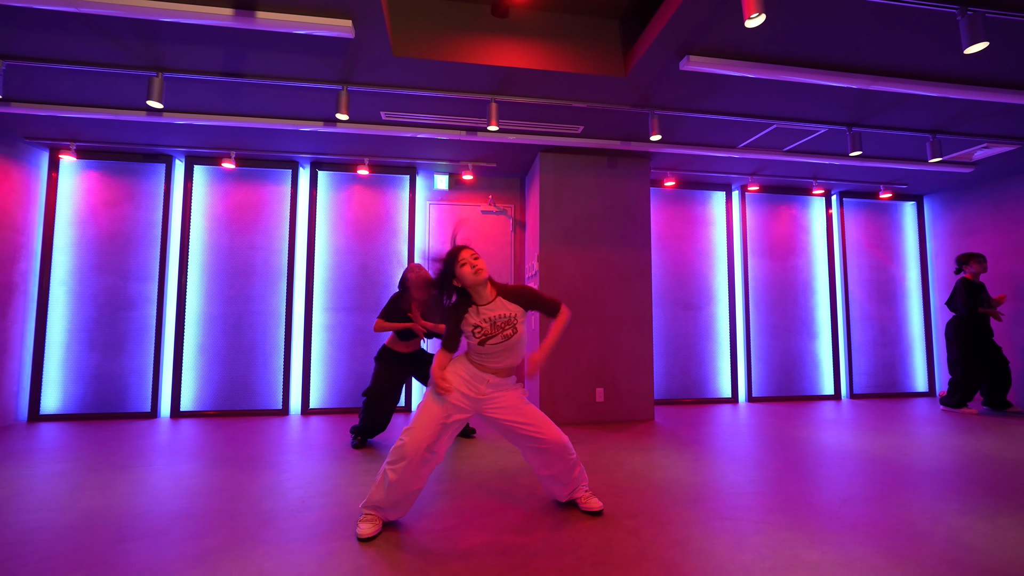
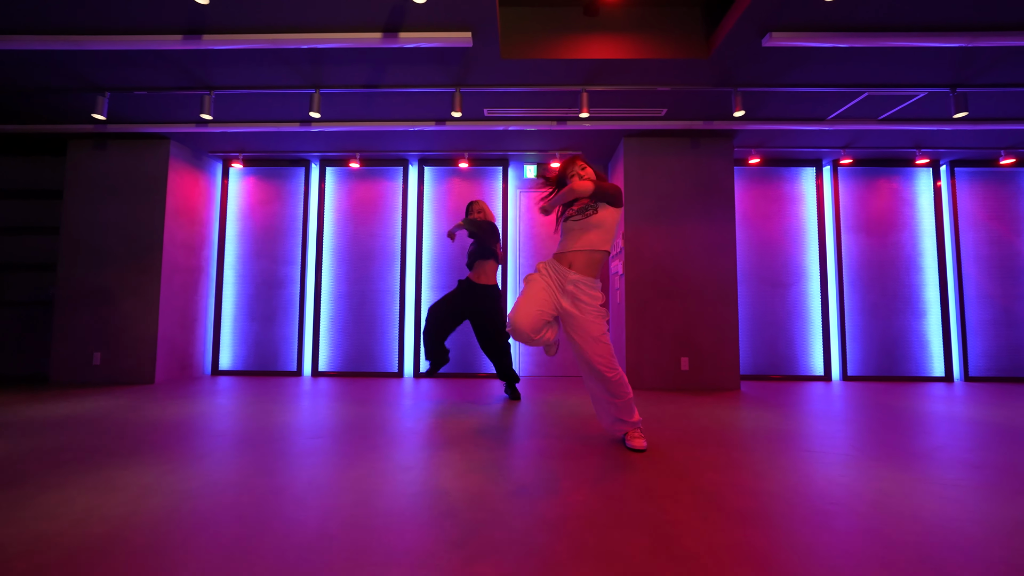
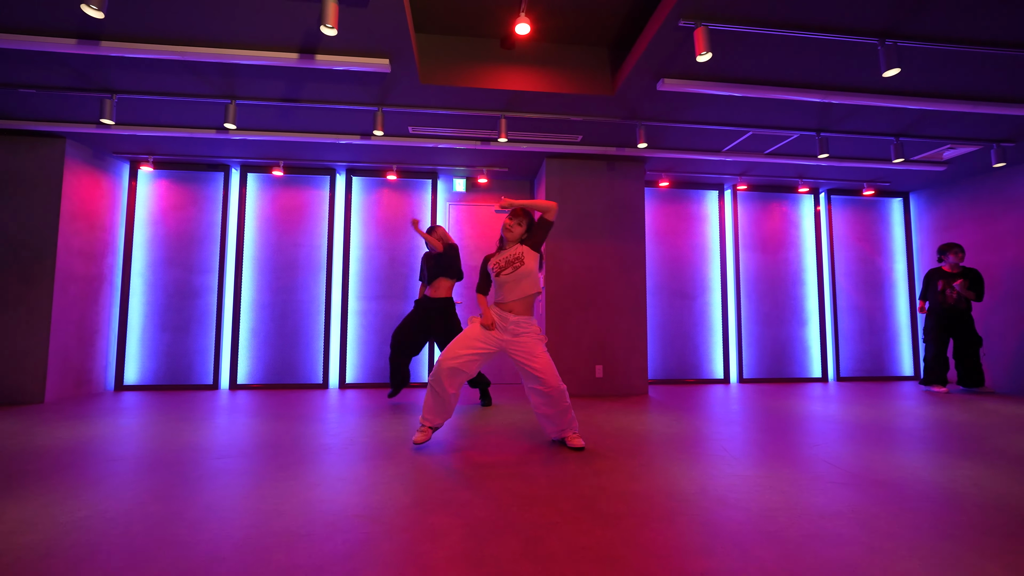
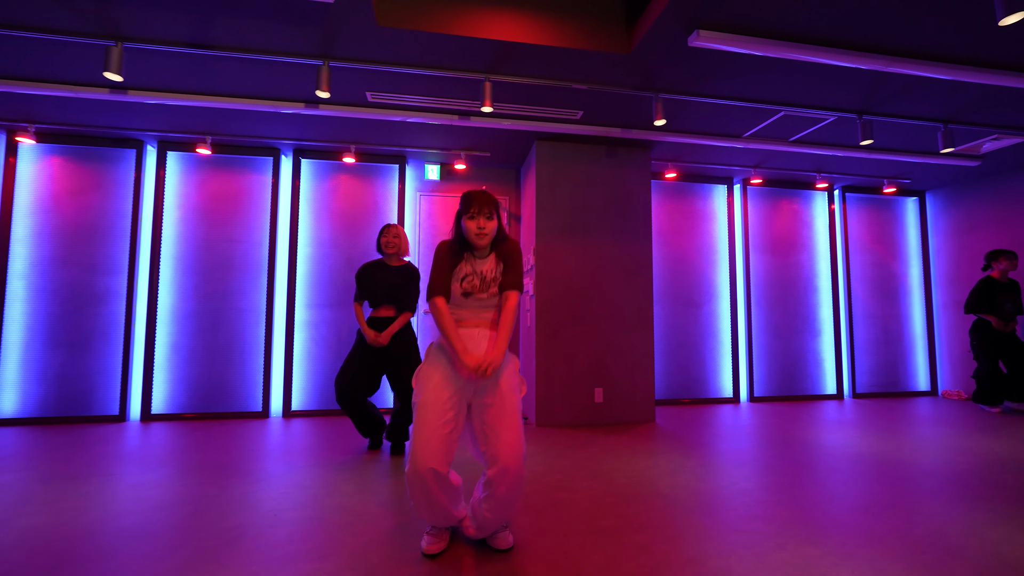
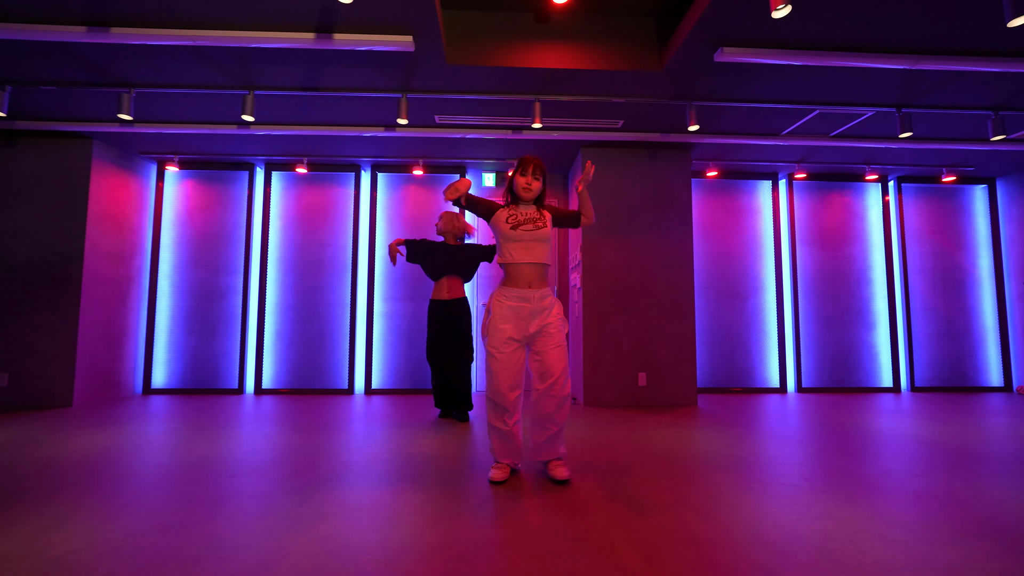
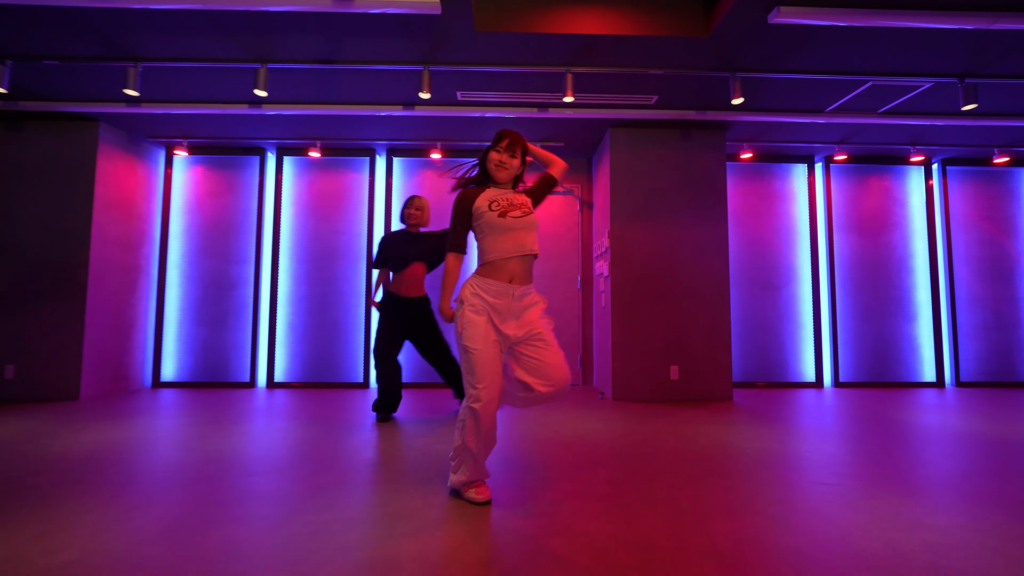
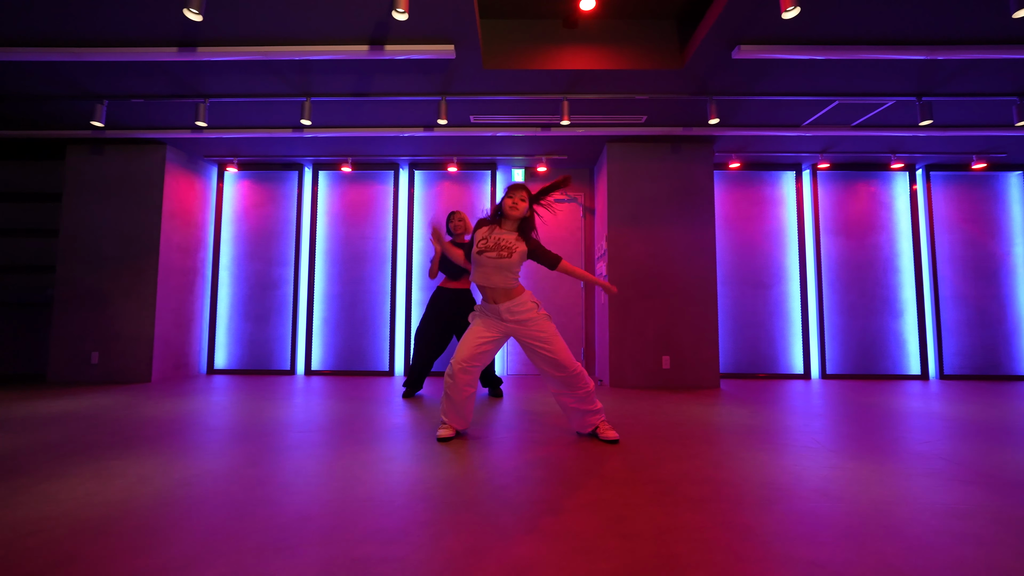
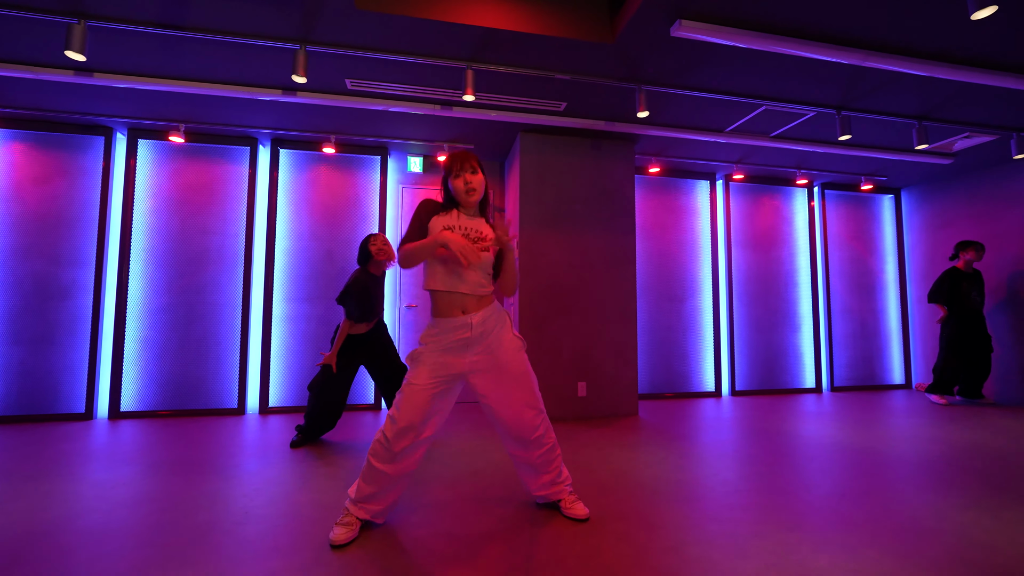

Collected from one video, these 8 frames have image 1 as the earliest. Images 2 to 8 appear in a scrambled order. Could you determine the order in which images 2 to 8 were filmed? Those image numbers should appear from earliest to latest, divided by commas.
3, 8, 4, 5, 7, 2, 6
